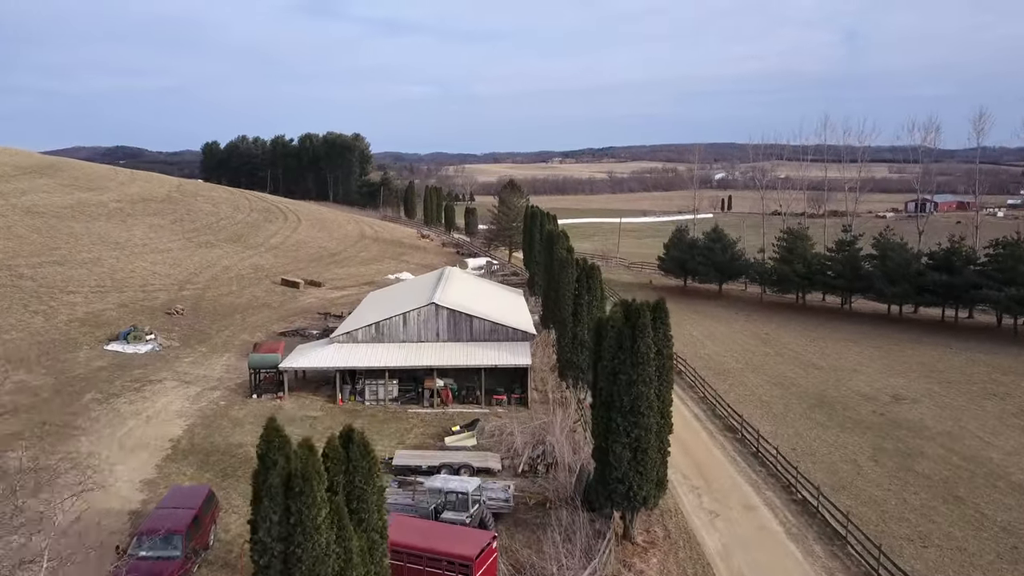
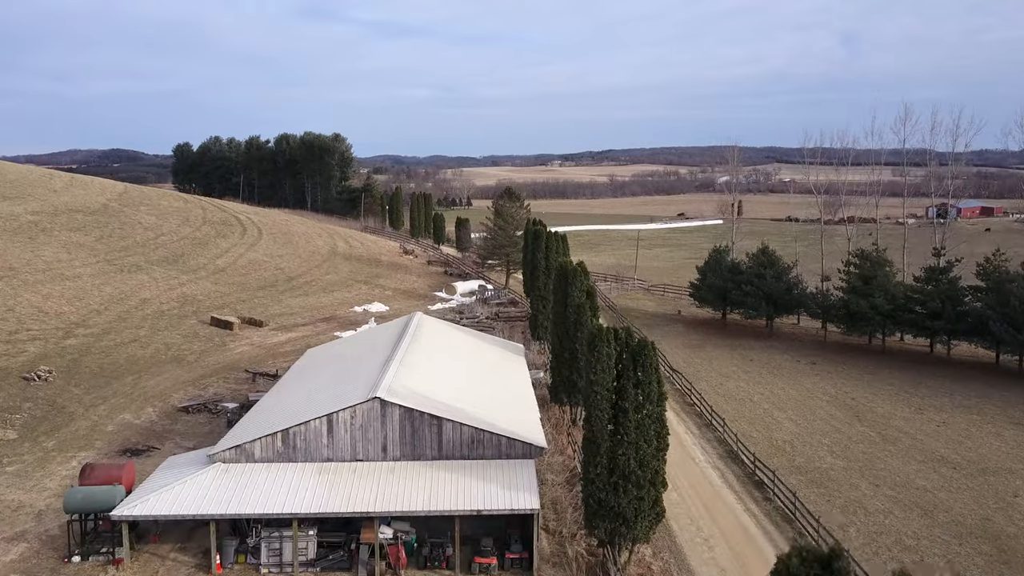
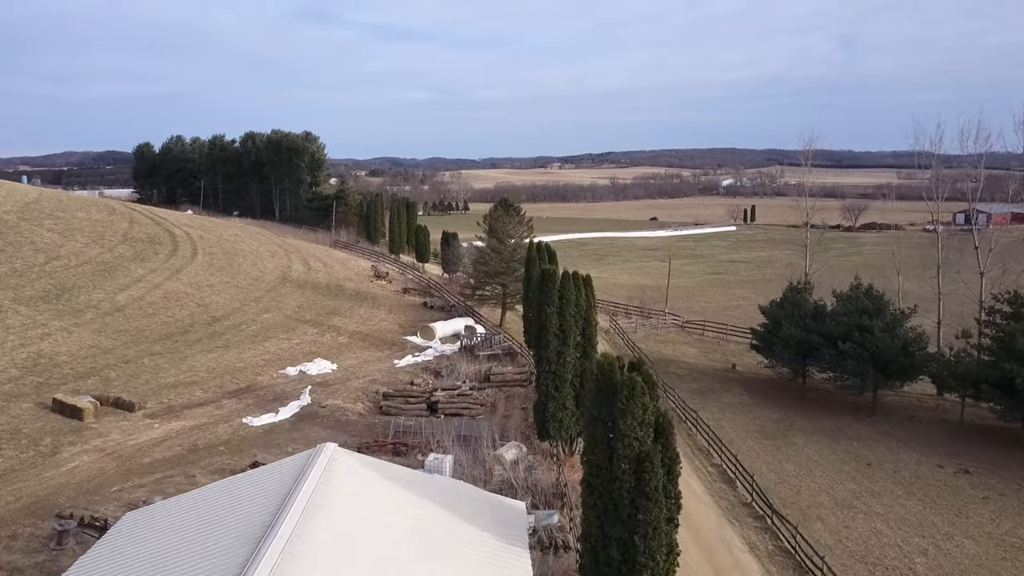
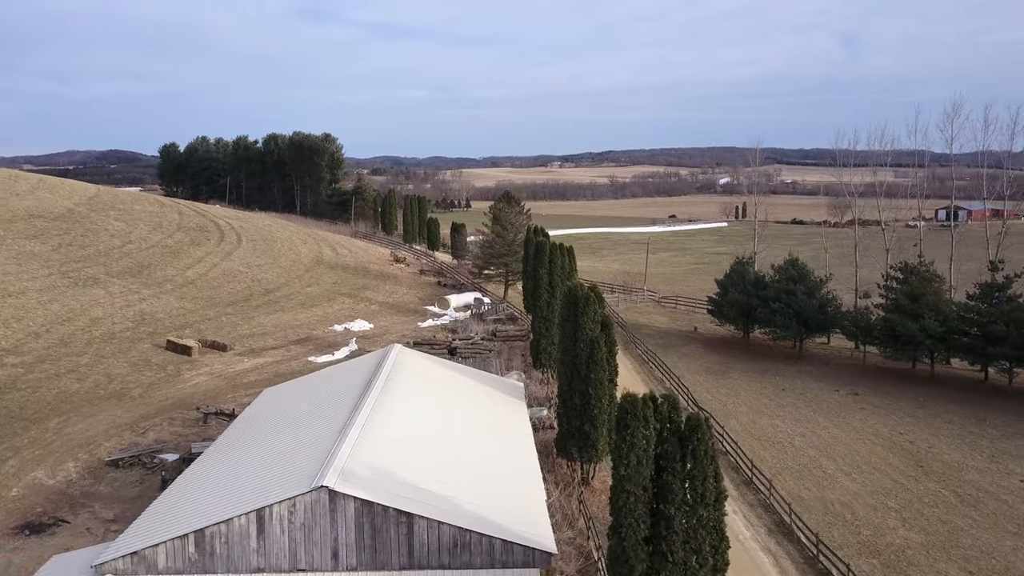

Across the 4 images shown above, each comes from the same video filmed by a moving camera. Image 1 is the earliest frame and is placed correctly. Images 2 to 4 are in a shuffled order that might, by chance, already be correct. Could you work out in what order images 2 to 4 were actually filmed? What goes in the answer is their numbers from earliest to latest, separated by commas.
2, 4, 3
